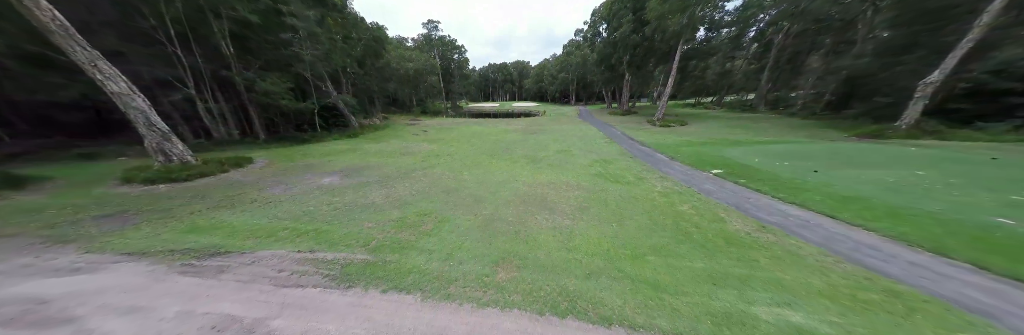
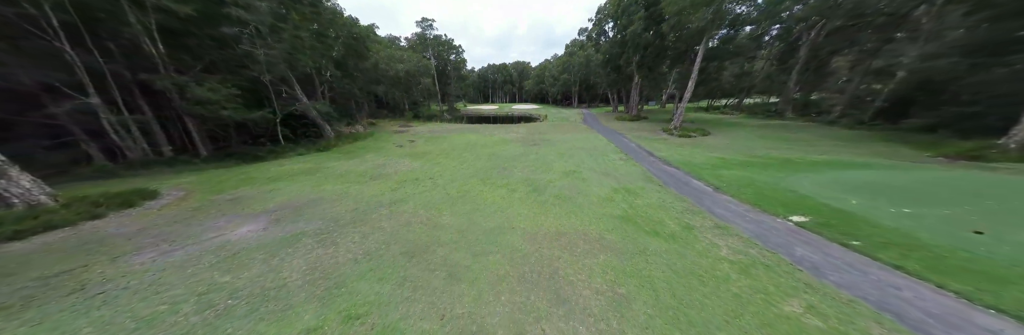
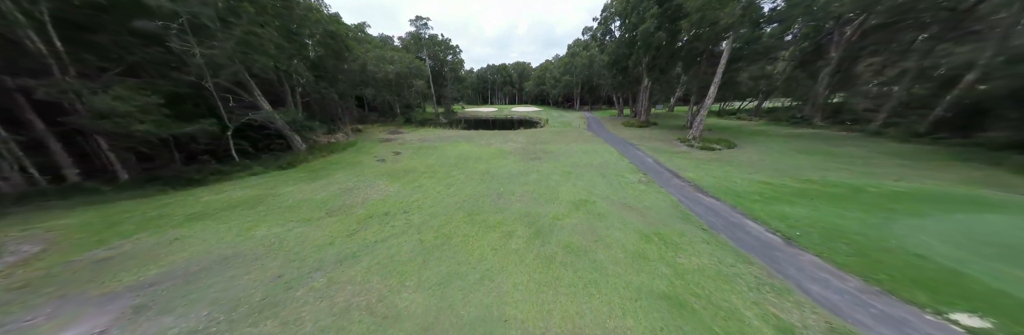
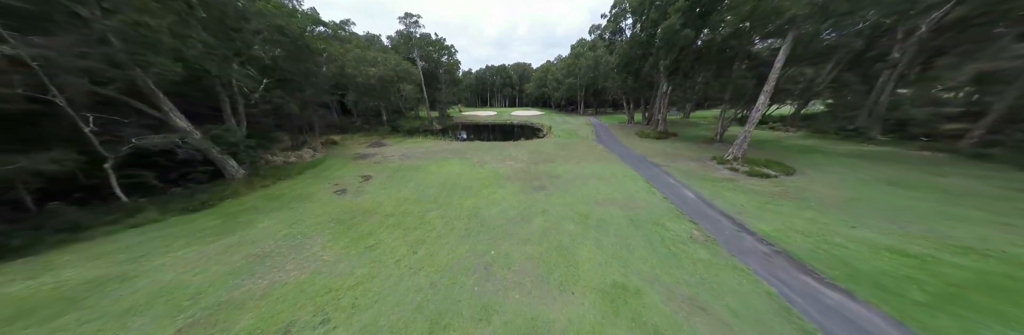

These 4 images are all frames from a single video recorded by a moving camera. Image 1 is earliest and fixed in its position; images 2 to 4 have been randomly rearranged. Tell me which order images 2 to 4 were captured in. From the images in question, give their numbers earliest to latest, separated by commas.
2, 3, 4
